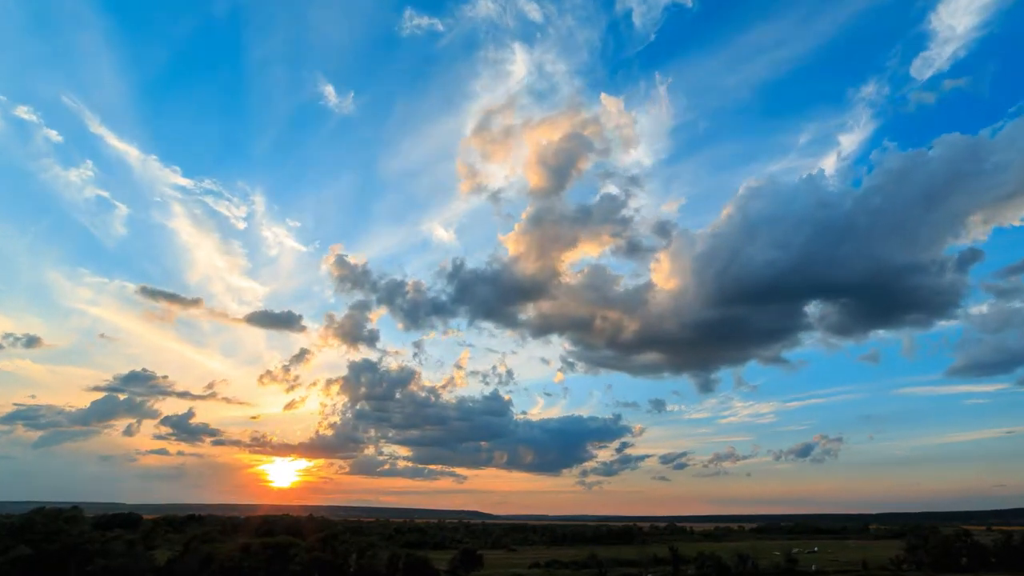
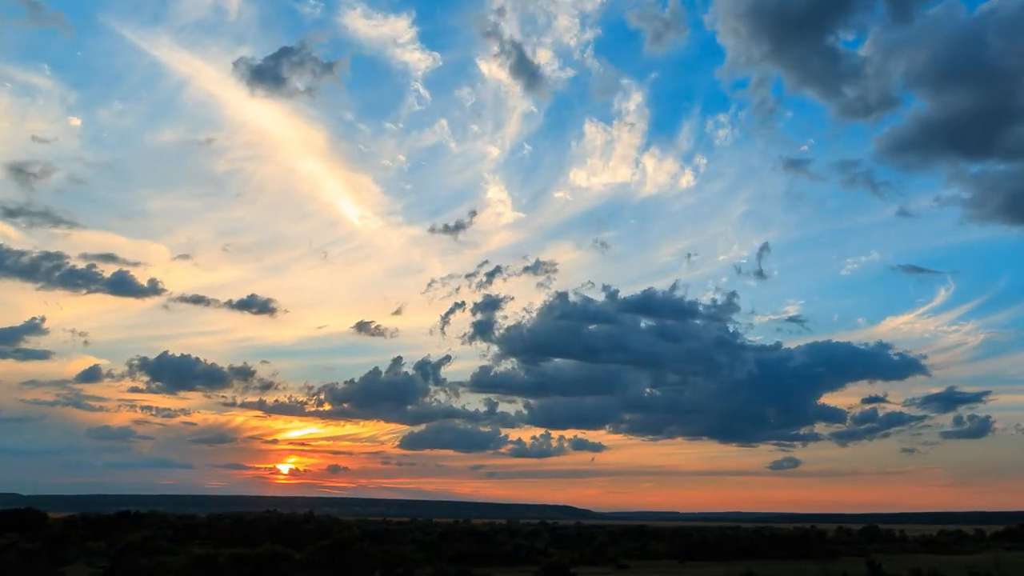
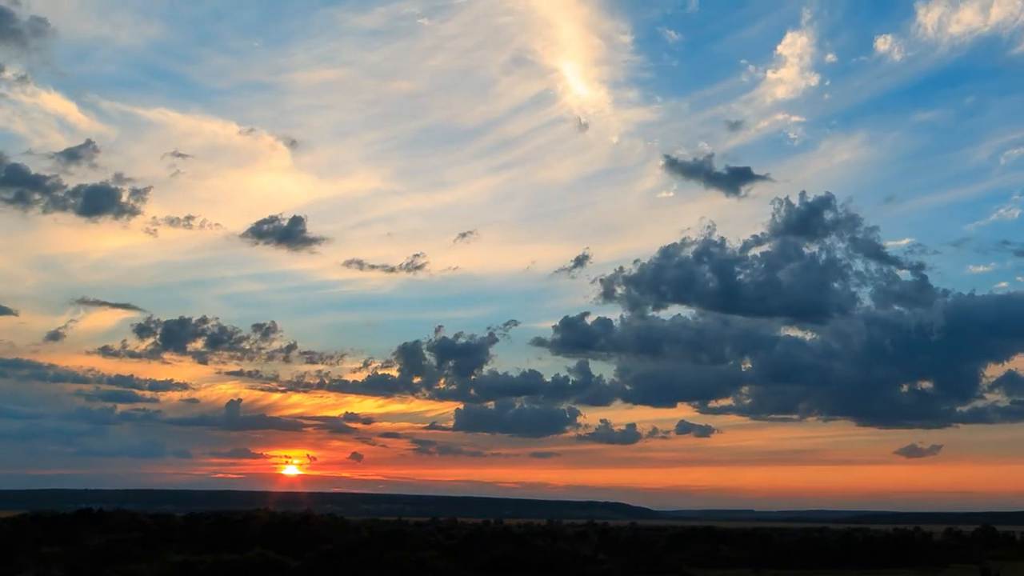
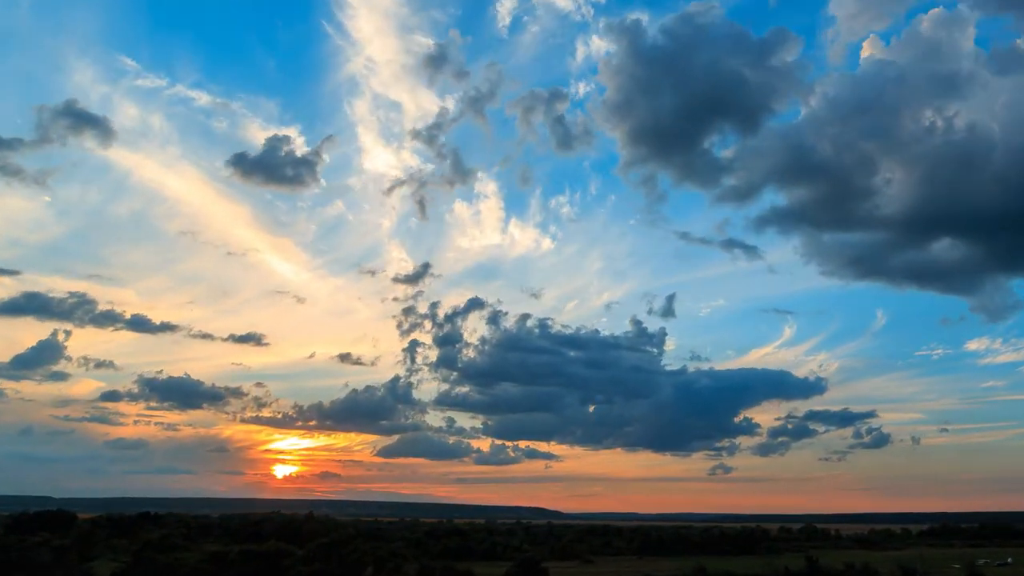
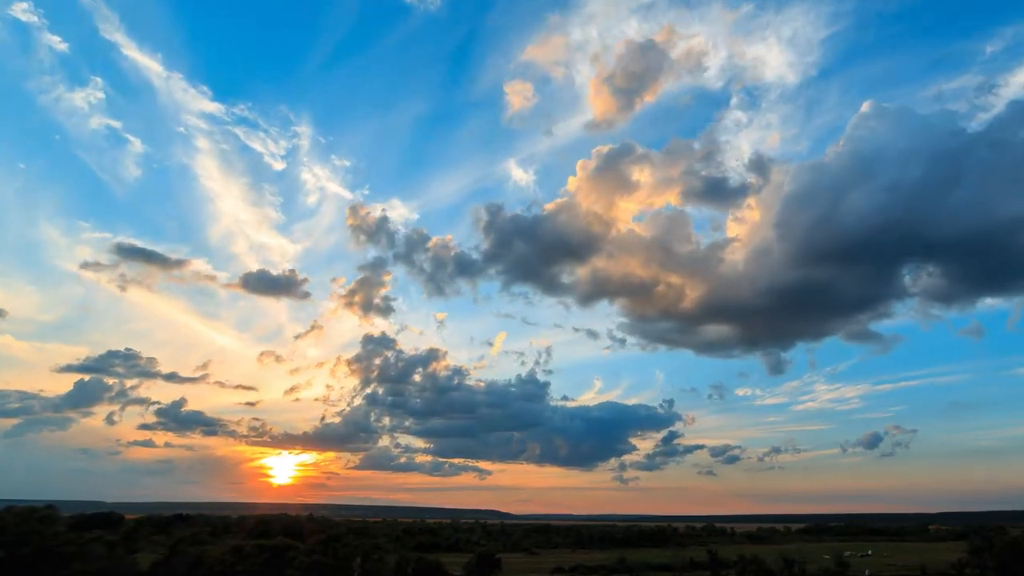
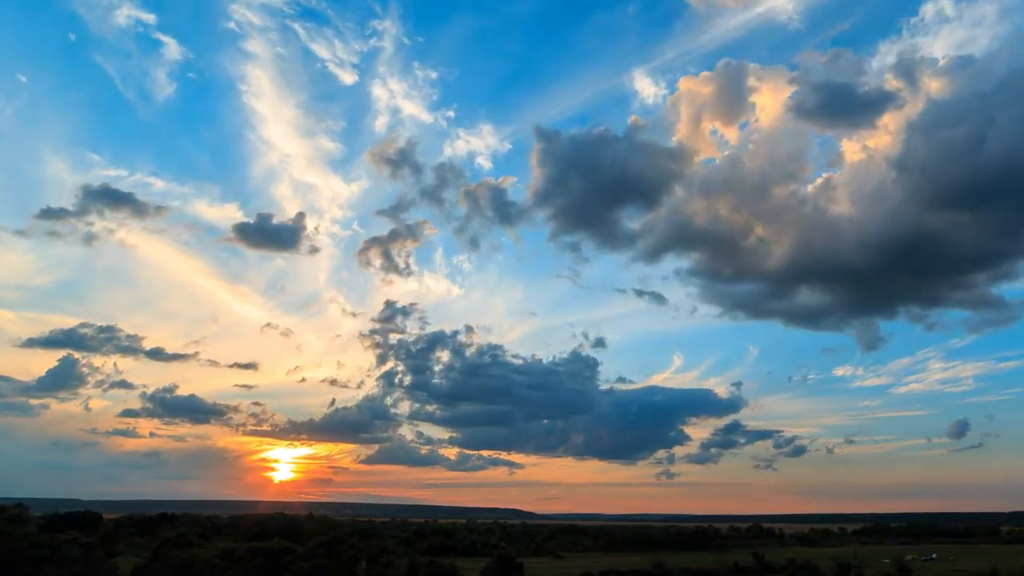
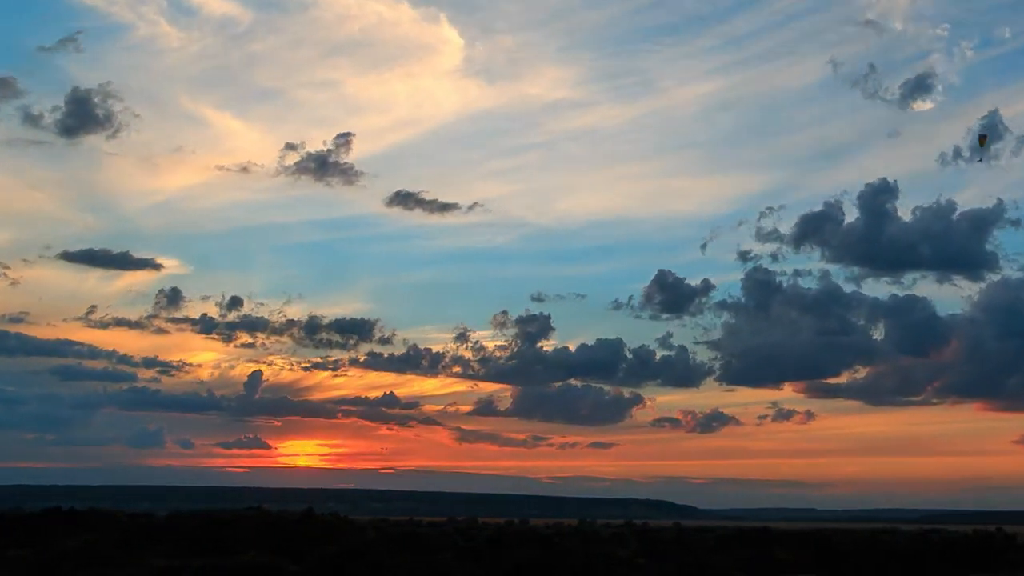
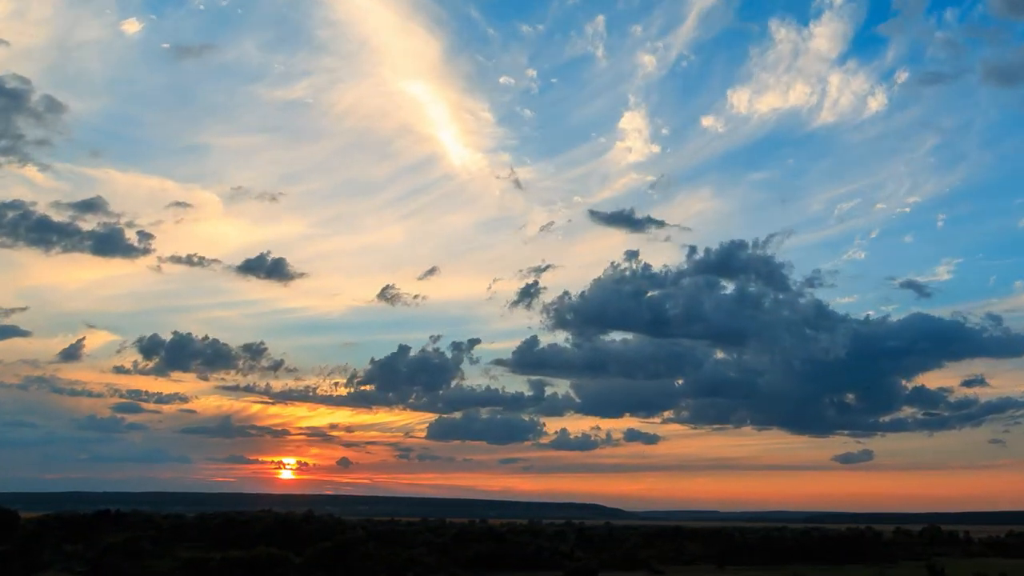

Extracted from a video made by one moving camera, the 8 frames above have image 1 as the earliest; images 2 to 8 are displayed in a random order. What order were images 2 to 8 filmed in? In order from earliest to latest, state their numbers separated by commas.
5, 6, 4, 2, 8, 3, 7
